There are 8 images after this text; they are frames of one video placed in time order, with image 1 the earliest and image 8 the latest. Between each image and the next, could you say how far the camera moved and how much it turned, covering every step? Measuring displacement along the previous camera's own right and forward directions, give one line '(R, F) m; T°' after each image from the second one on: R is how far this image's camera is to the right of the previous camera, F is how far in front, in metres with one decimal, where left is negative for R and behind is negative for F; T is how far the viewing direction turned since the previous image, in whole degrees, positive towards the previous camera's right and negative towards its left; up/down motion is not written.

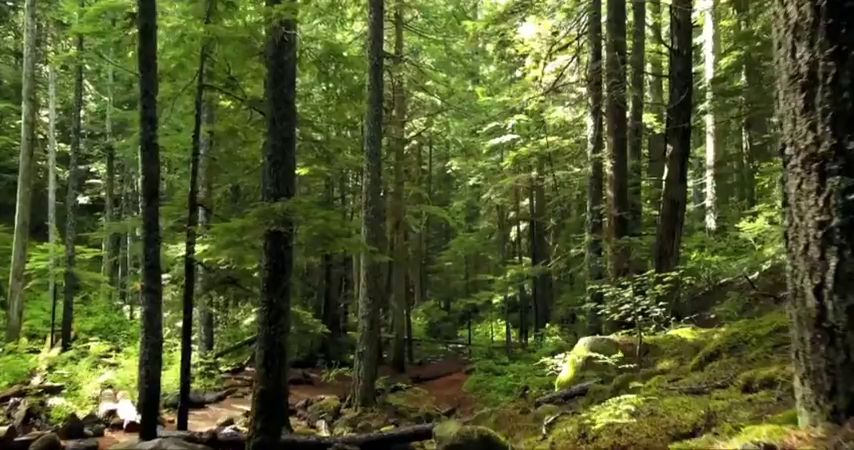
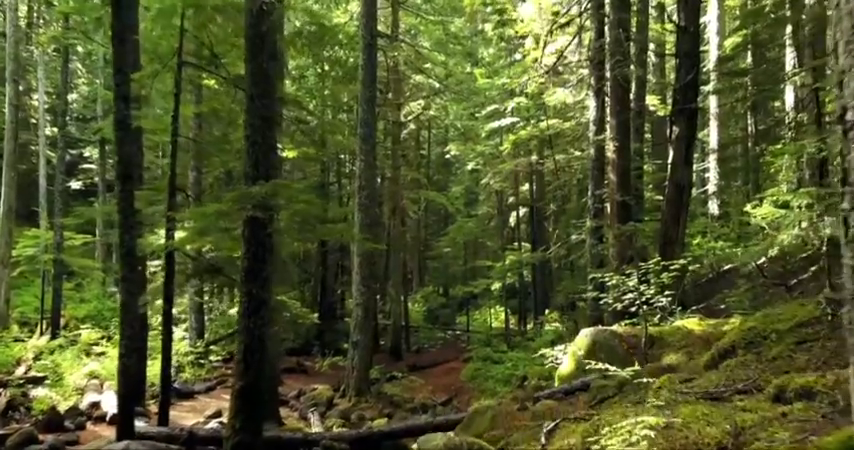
(+0.1, +0.5) m; 0°
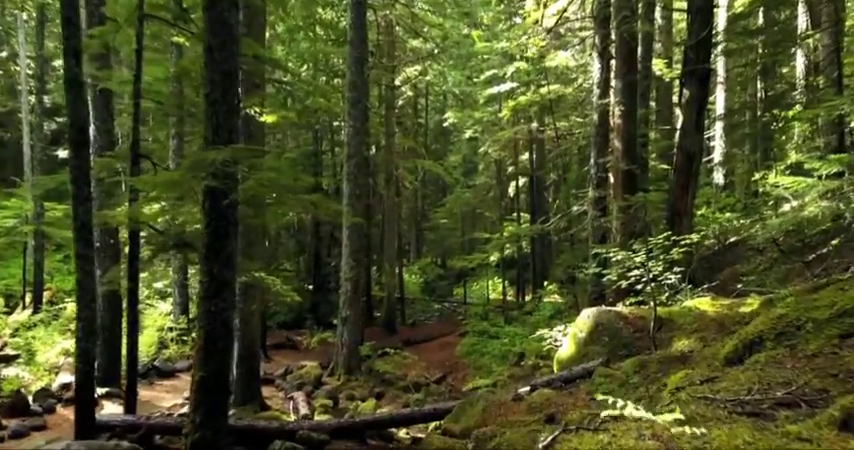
(+0.2, +0.8) m; 0°
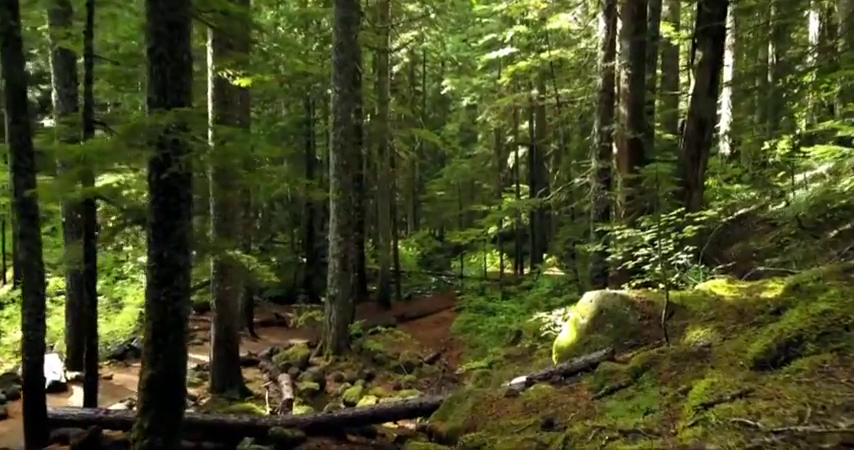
(+0.2, +0.8) m; 0°
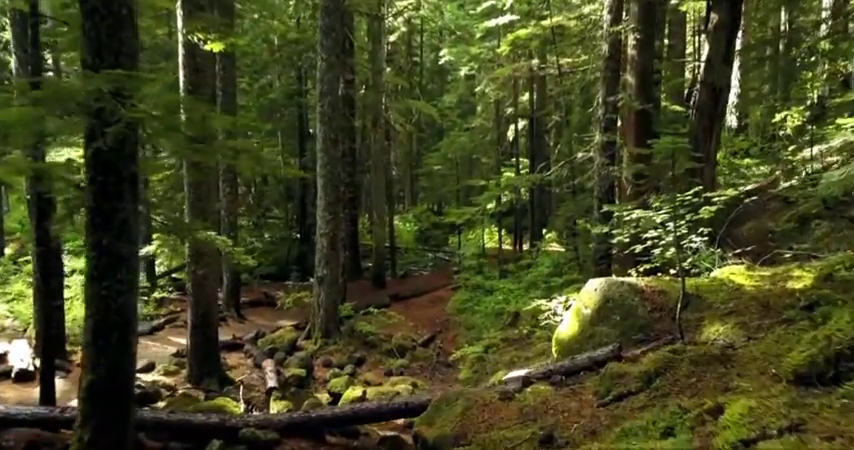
(+0.1, +0.8) m; 0°
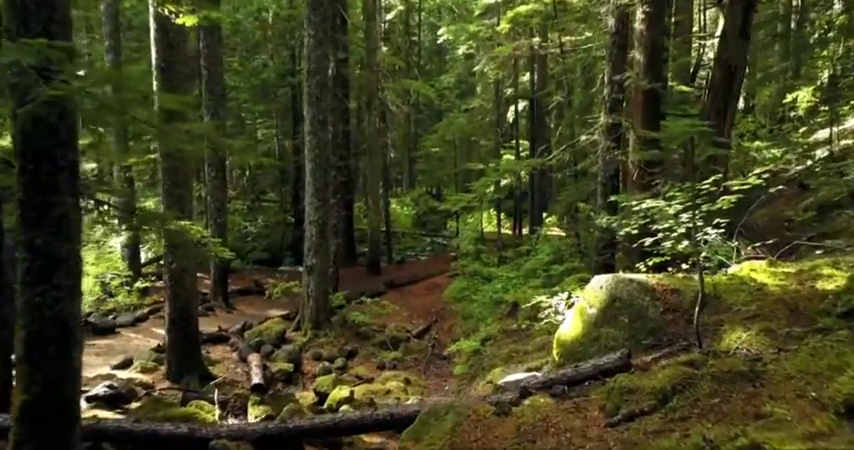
(+0.1, +0.6) m; 0°
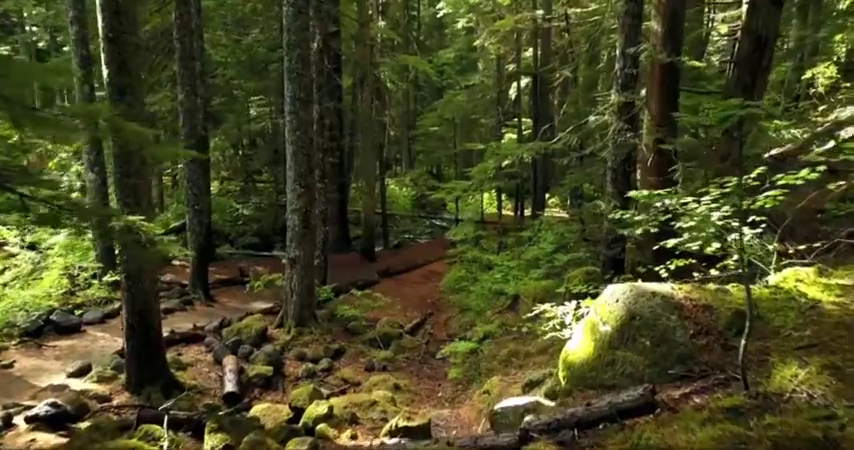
(+0.2, +1.0) m; 0°
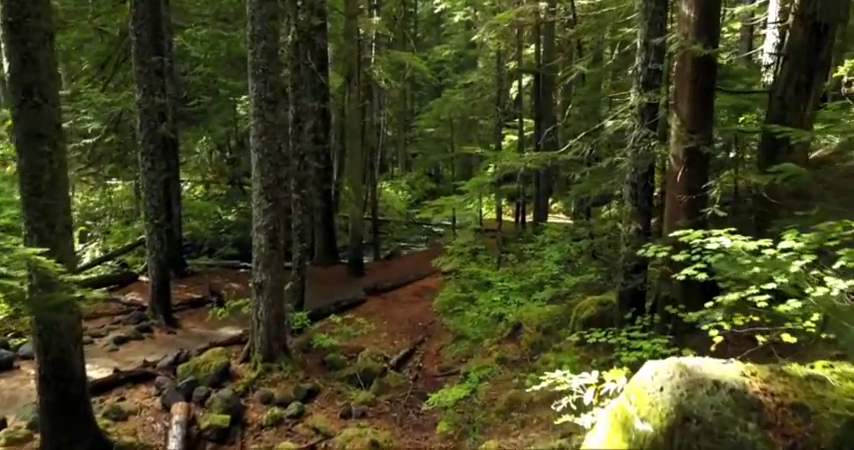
(+0.2, +1.5) m; 0°
